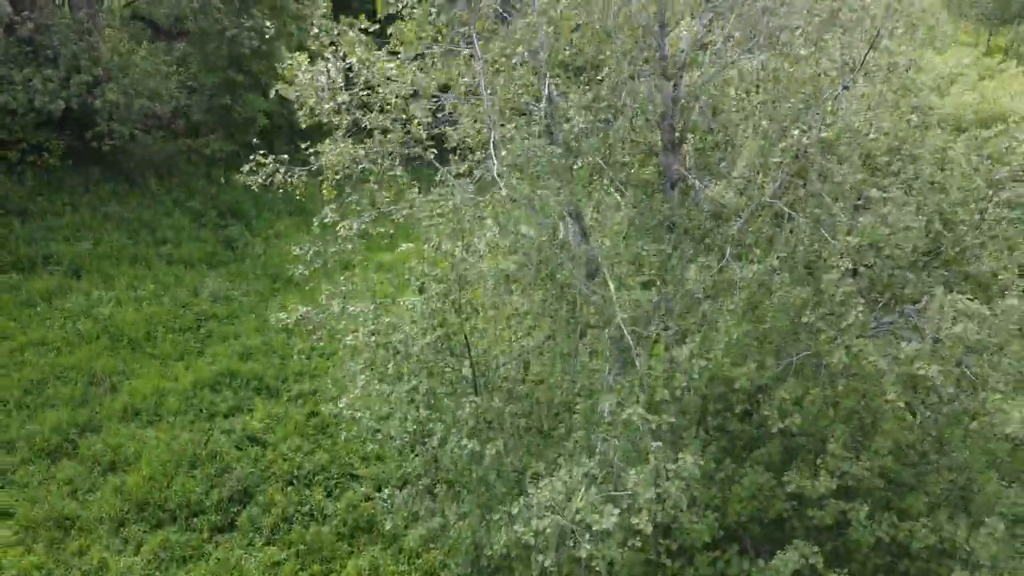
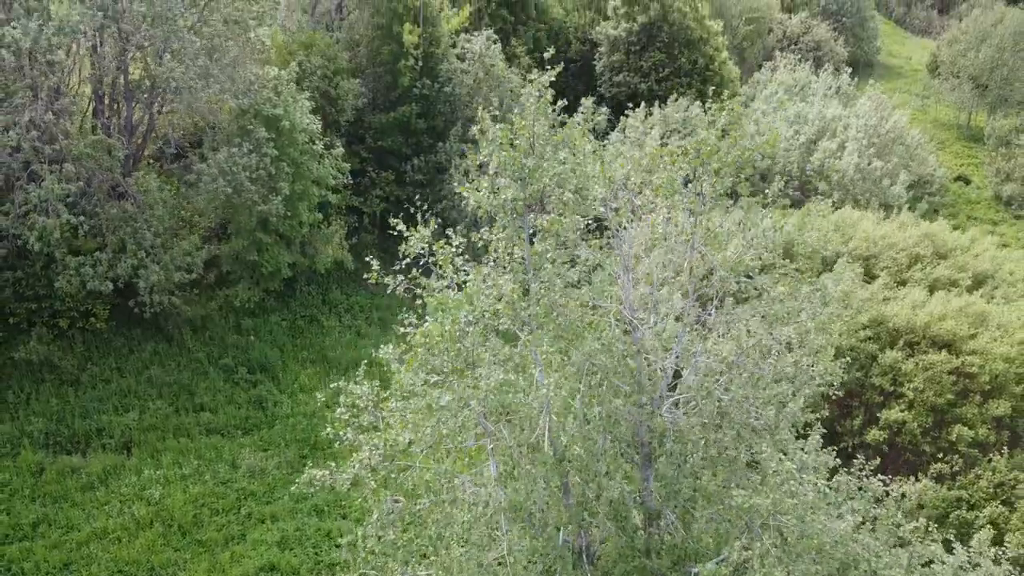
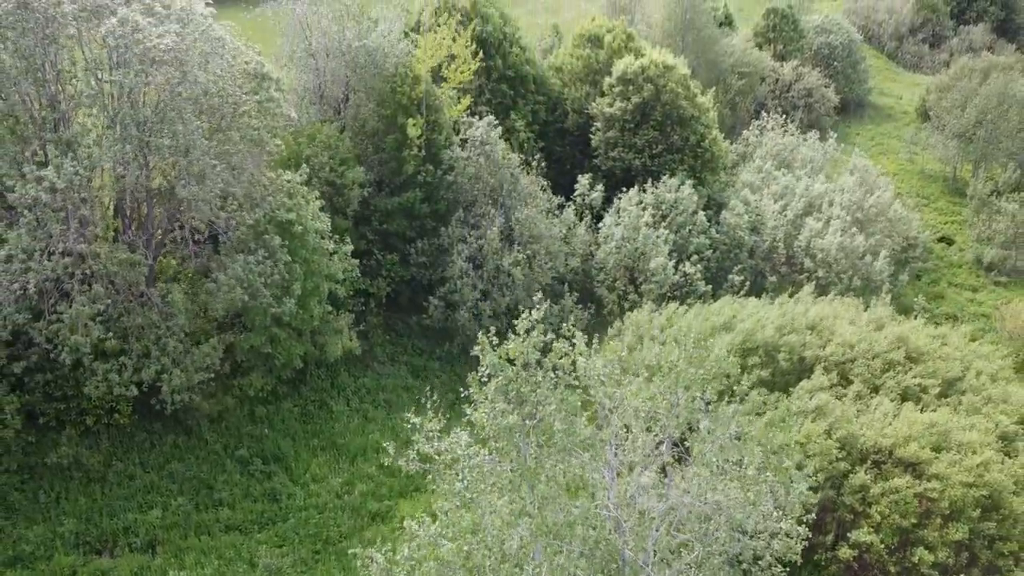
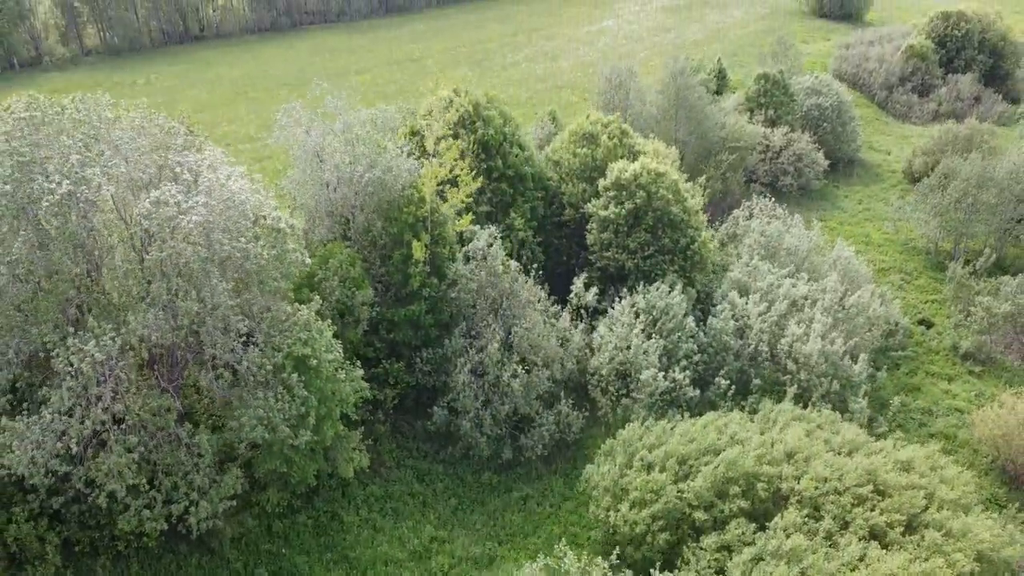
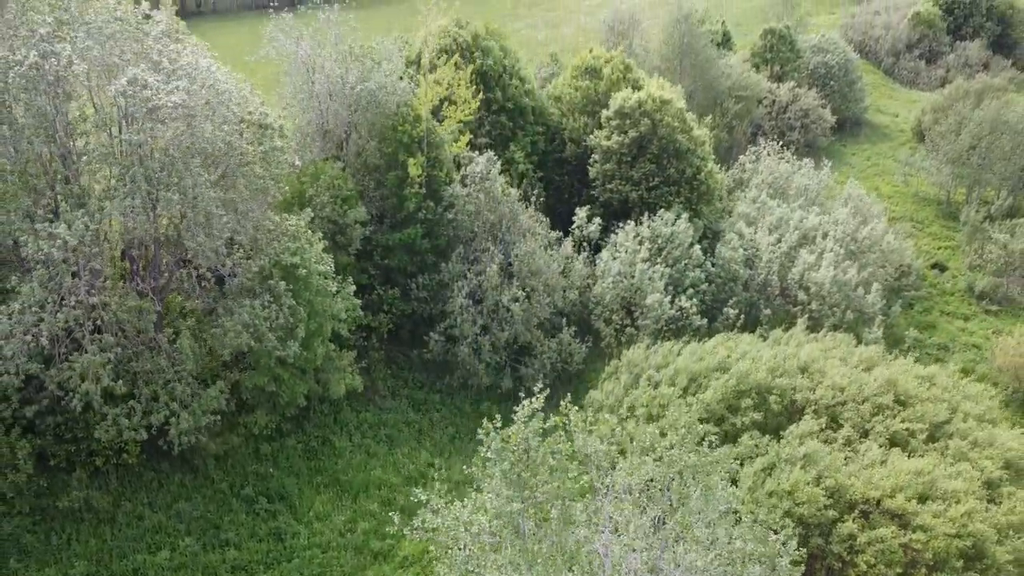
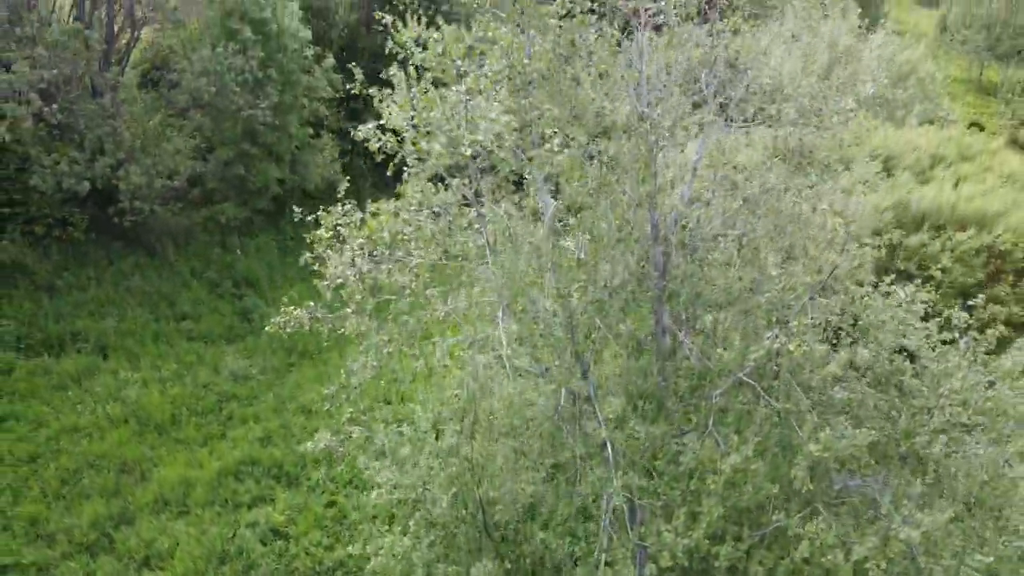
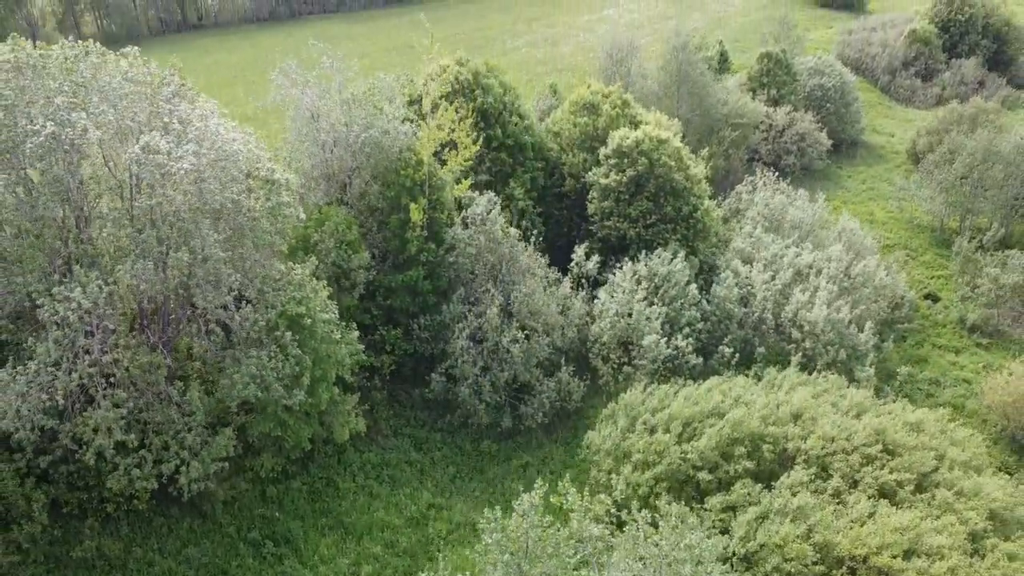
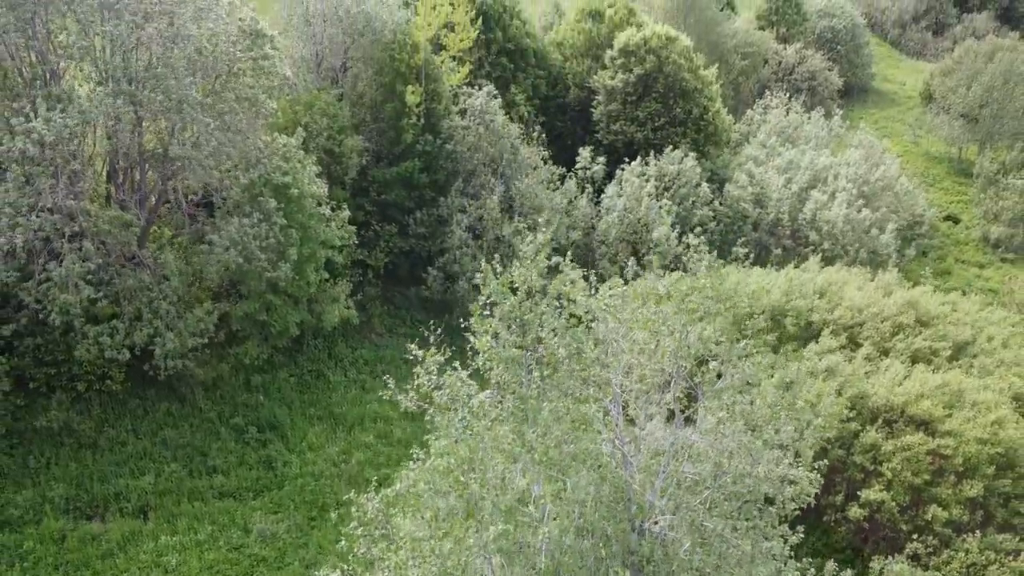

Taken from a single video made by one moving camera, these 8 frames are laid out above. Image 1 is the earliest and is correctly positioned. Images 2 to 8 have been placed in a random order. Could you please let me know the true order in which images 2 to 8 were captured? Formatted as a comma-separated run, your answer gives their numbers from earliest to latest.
6, 2, 8, 3, 5, 7, 4
